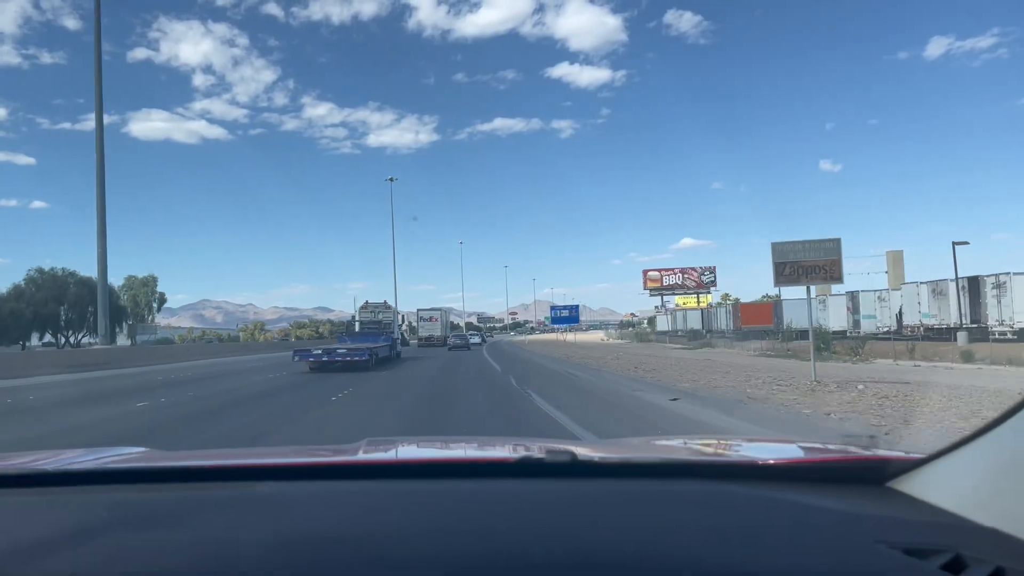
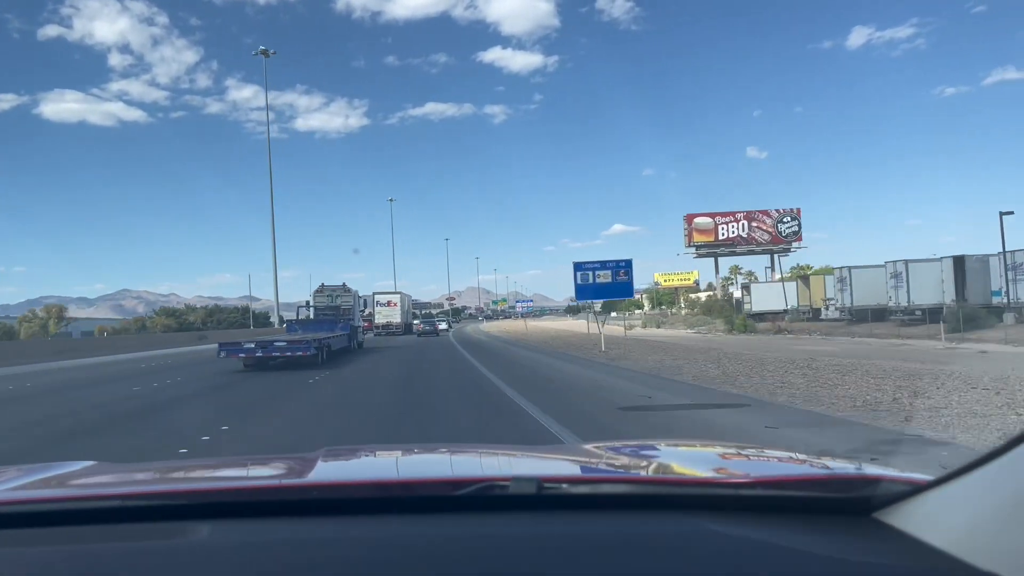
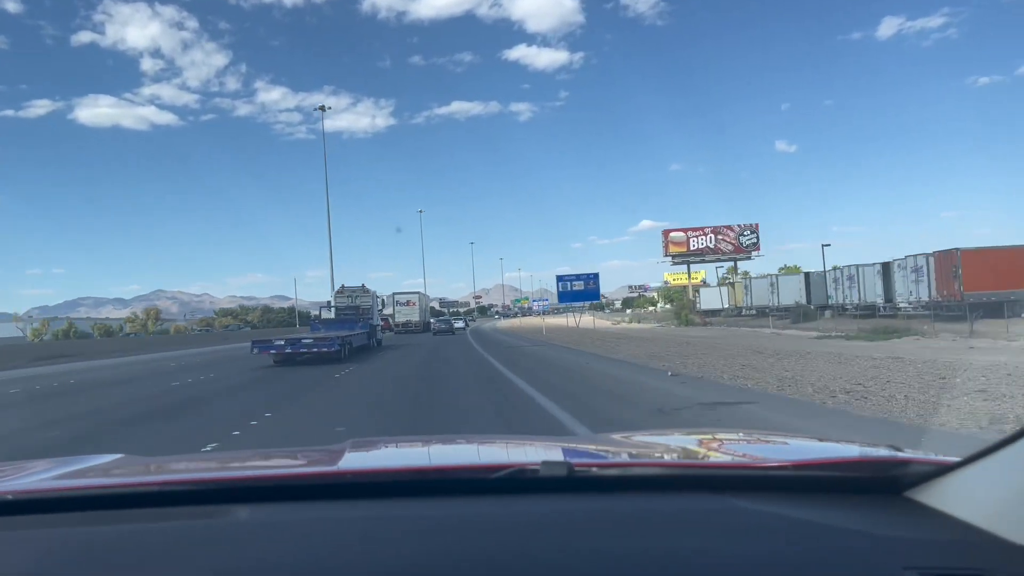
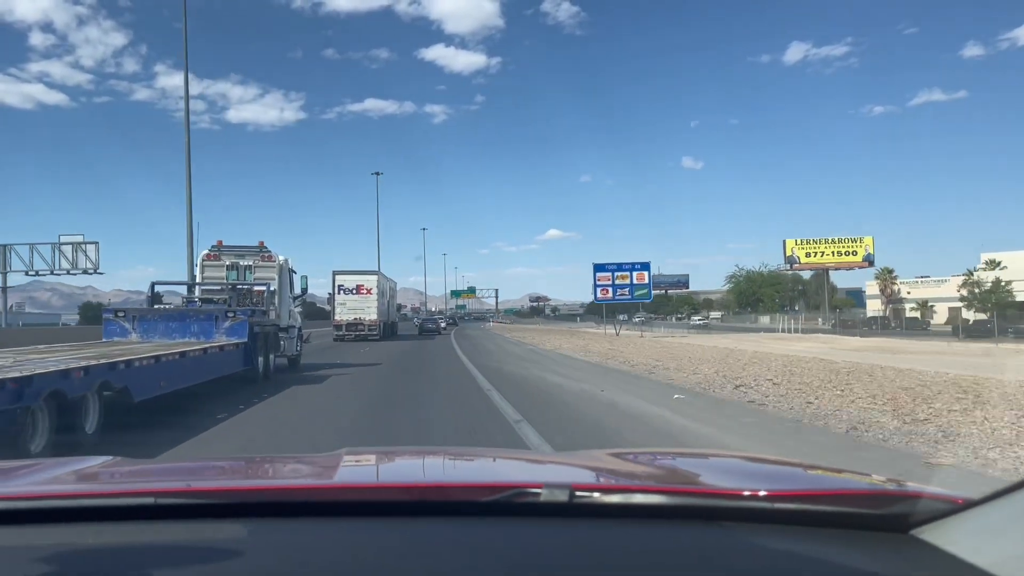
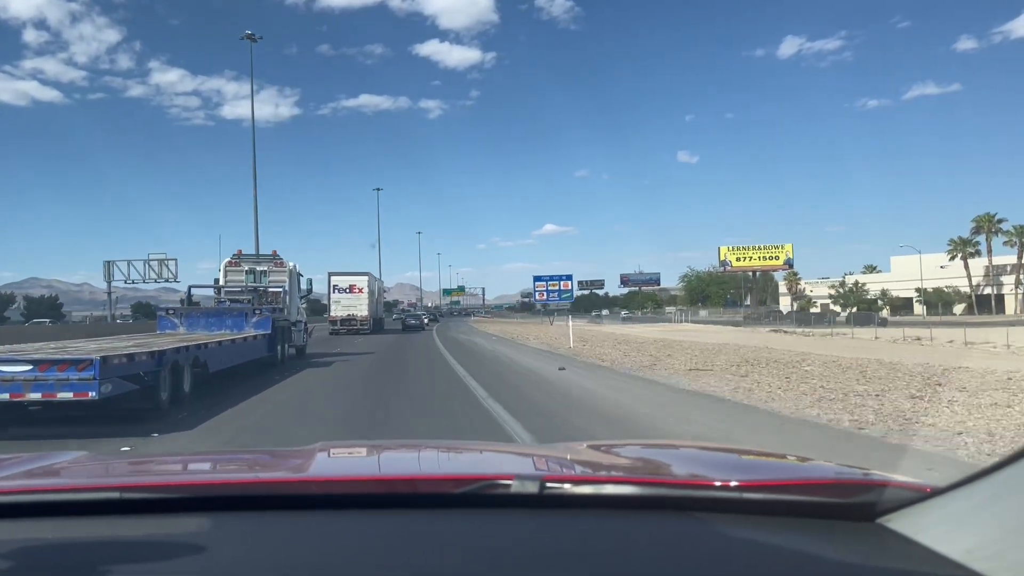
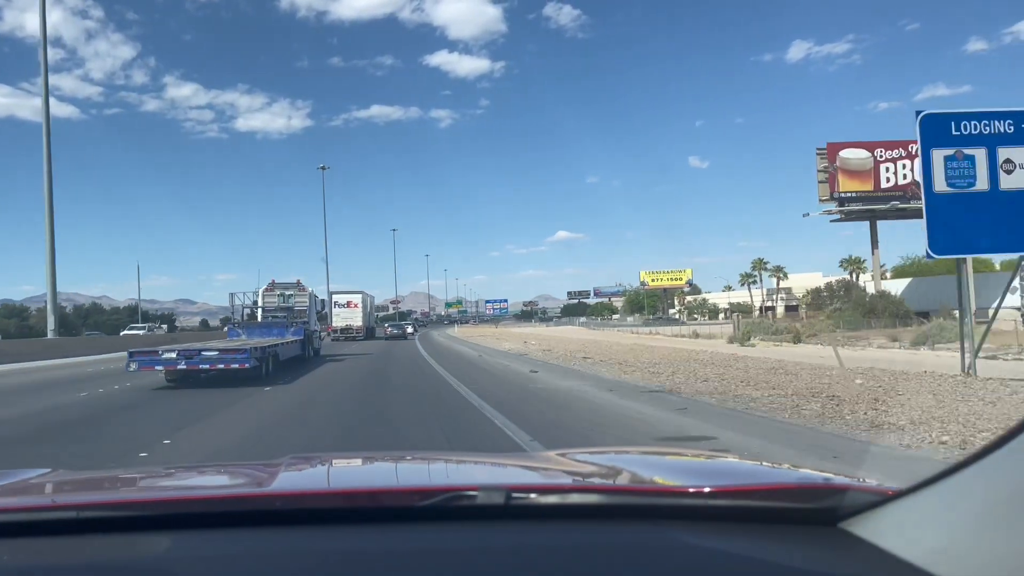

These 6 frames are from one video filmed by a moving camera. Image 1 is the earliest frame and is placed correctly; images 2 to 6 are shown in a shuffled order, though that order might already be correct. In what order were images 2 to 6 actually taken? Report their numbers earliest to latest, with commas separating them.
3, 2, 6, 5, 4
